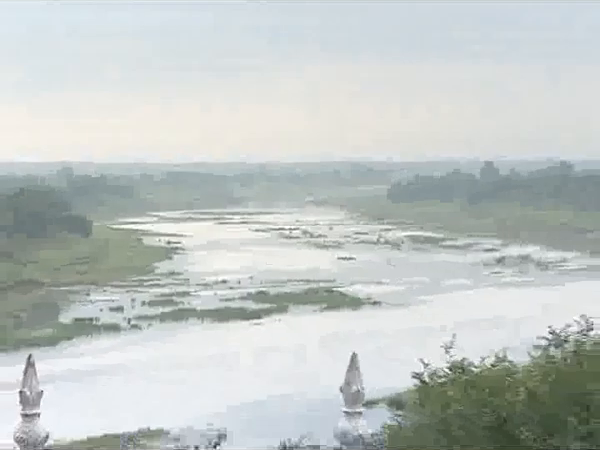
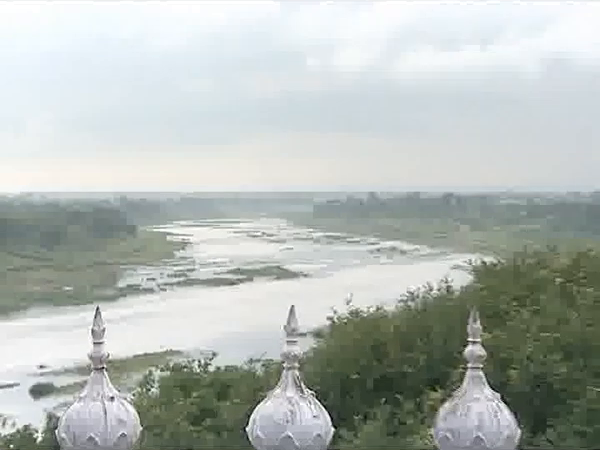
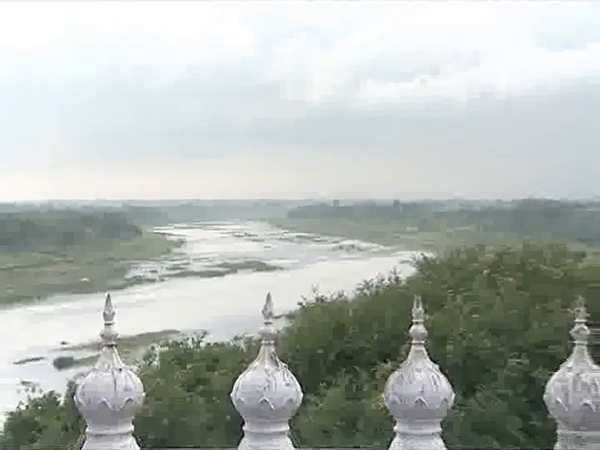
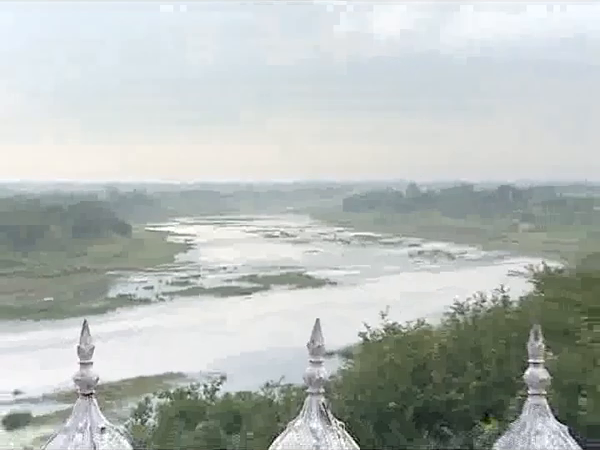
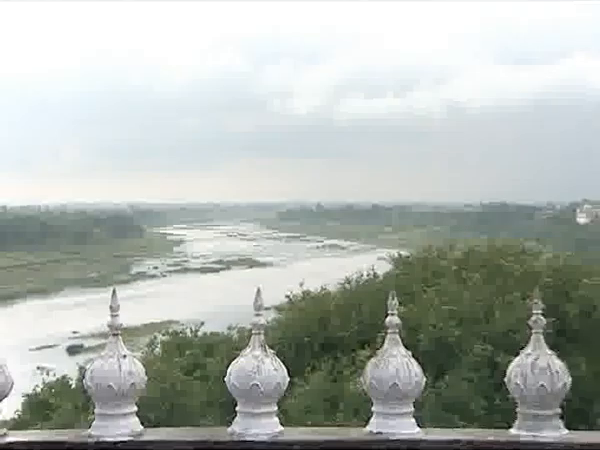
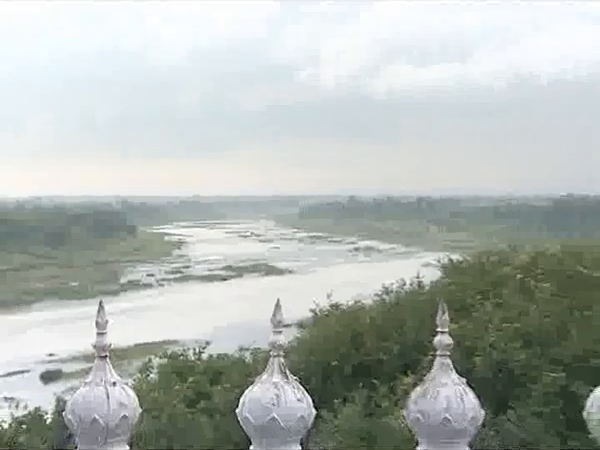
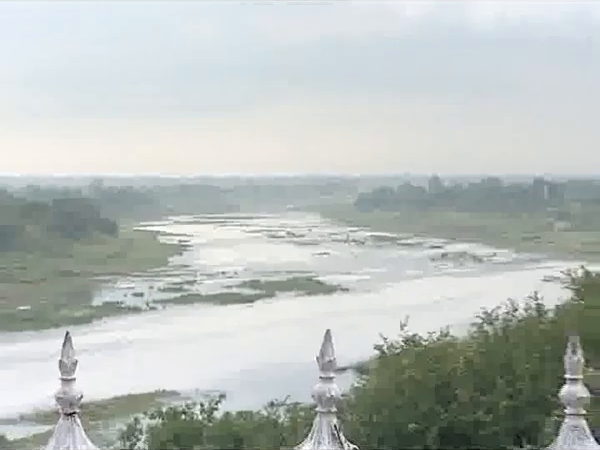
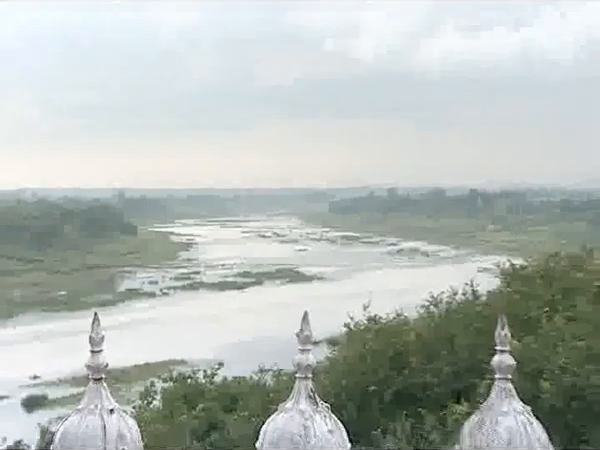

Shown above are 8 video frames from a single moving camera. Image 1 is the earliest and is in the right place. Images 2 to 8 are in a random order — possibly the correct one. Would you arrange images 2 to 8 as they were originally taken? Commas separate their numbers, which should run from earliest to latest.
7, 4, 8, 2, 6, 3, 5
